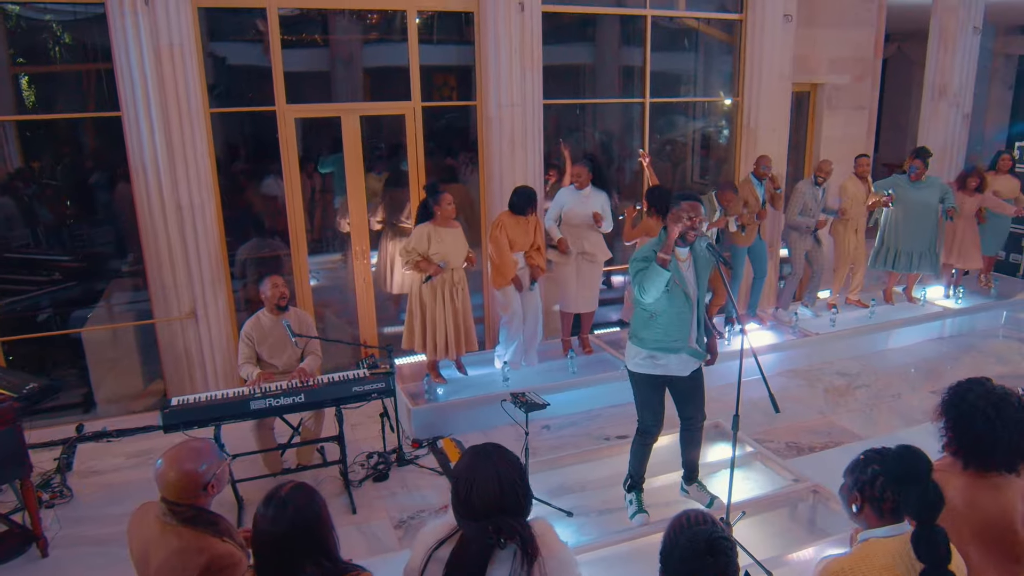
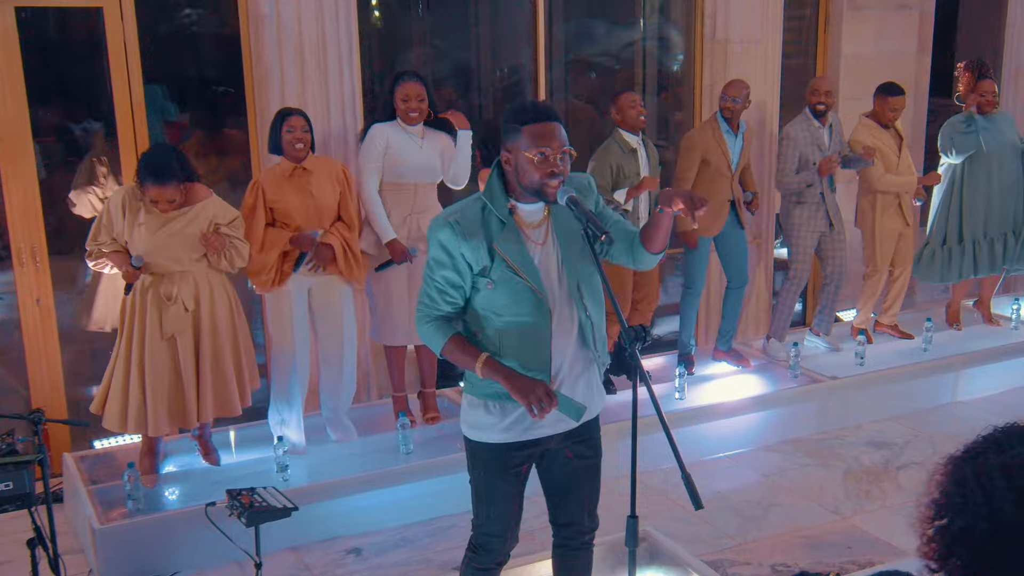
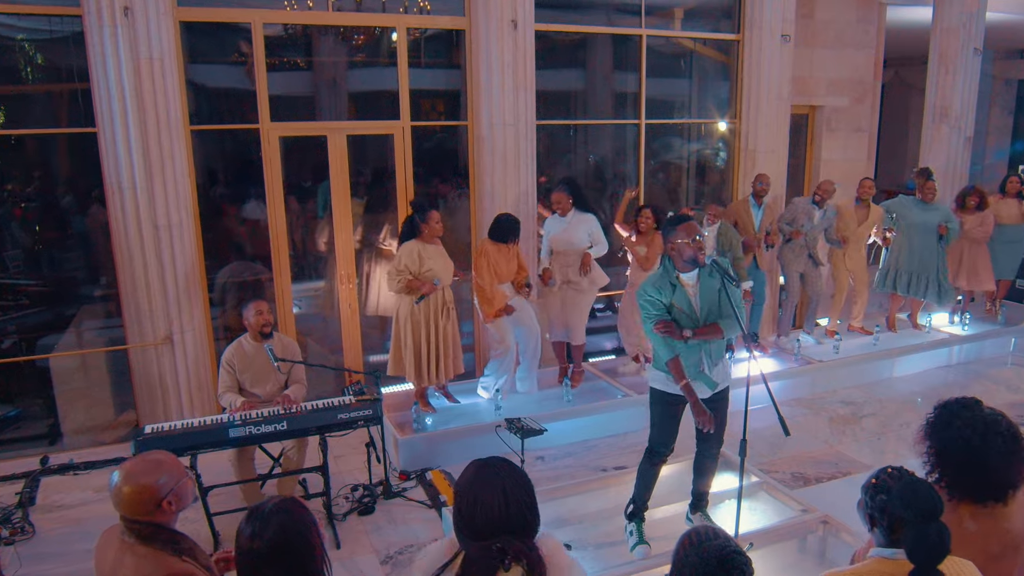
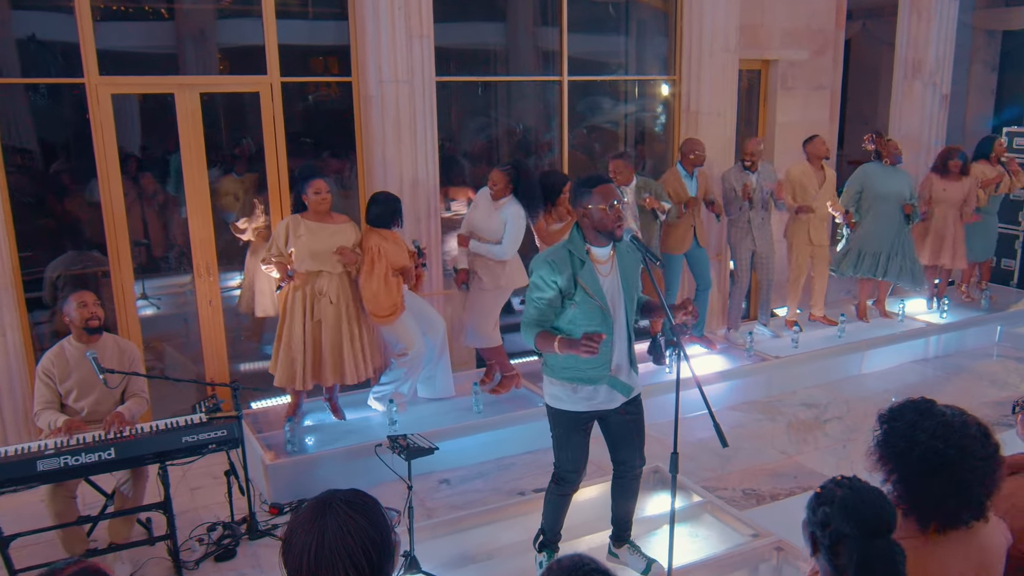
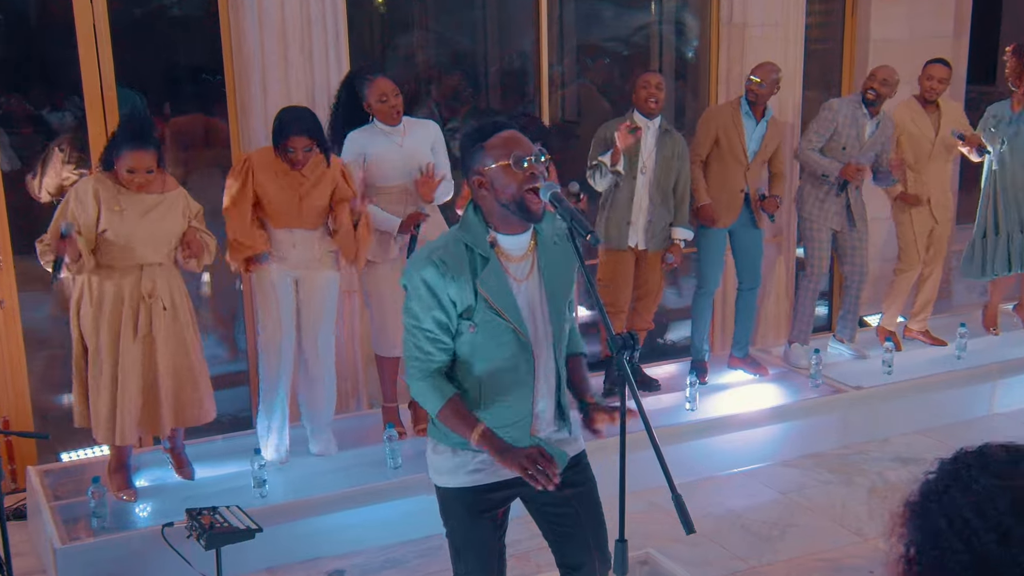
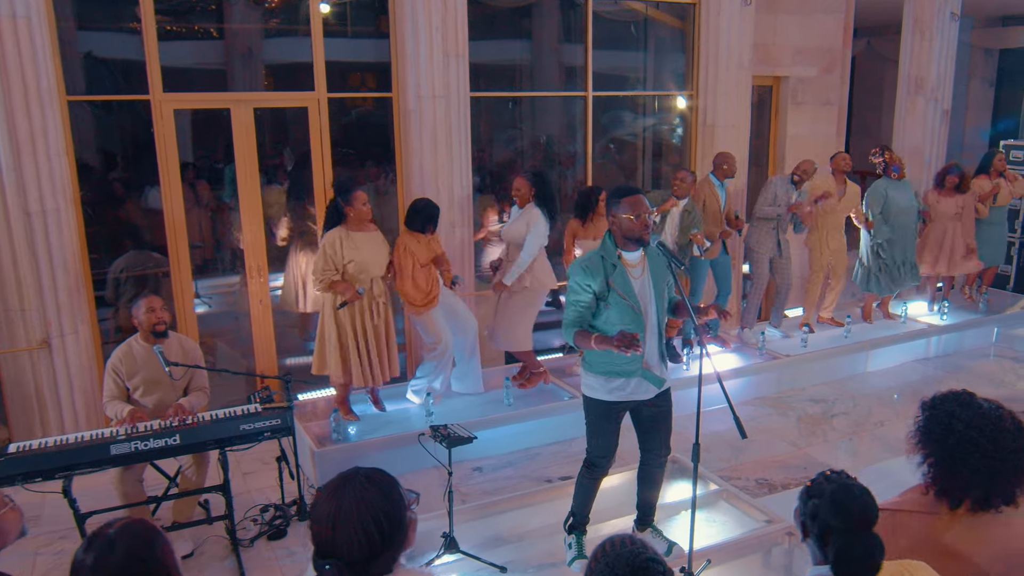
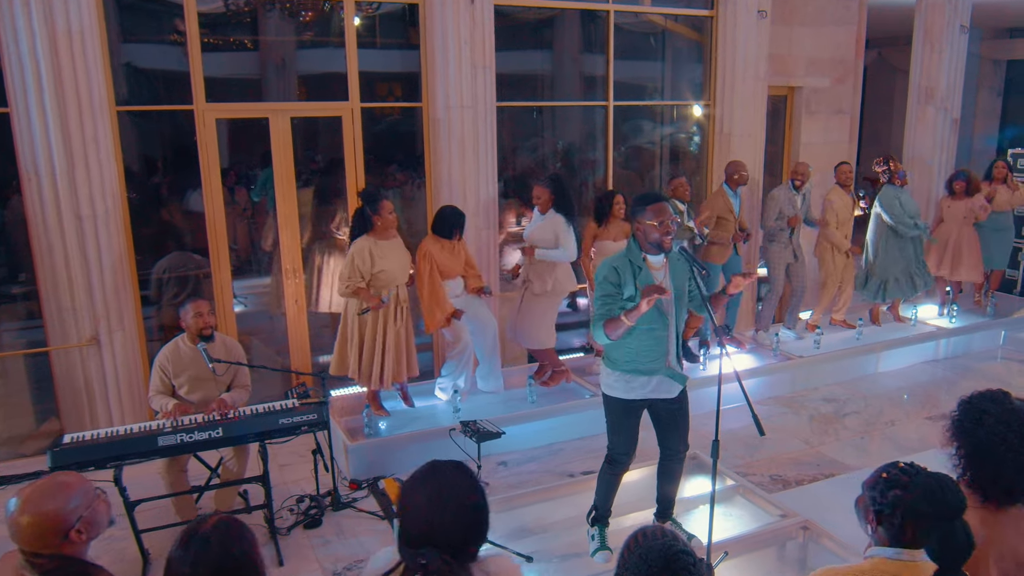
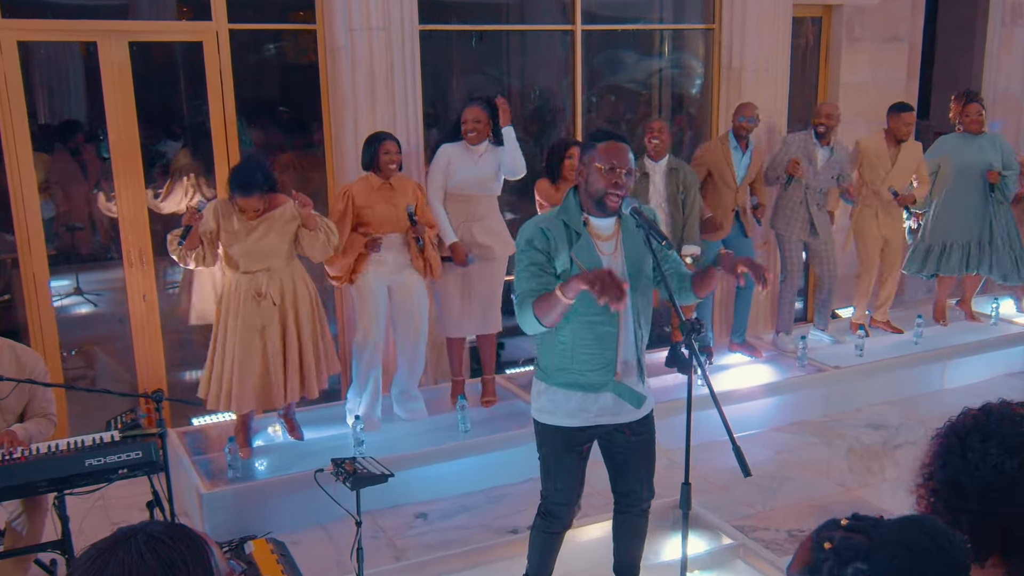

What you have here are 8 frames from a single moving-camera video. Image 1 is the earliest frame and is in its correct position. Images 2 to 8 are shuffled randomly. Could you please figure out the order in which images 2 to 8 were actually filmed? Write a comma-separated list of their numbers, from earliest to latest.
3, 7, 6, 4, 8, 2, 5
